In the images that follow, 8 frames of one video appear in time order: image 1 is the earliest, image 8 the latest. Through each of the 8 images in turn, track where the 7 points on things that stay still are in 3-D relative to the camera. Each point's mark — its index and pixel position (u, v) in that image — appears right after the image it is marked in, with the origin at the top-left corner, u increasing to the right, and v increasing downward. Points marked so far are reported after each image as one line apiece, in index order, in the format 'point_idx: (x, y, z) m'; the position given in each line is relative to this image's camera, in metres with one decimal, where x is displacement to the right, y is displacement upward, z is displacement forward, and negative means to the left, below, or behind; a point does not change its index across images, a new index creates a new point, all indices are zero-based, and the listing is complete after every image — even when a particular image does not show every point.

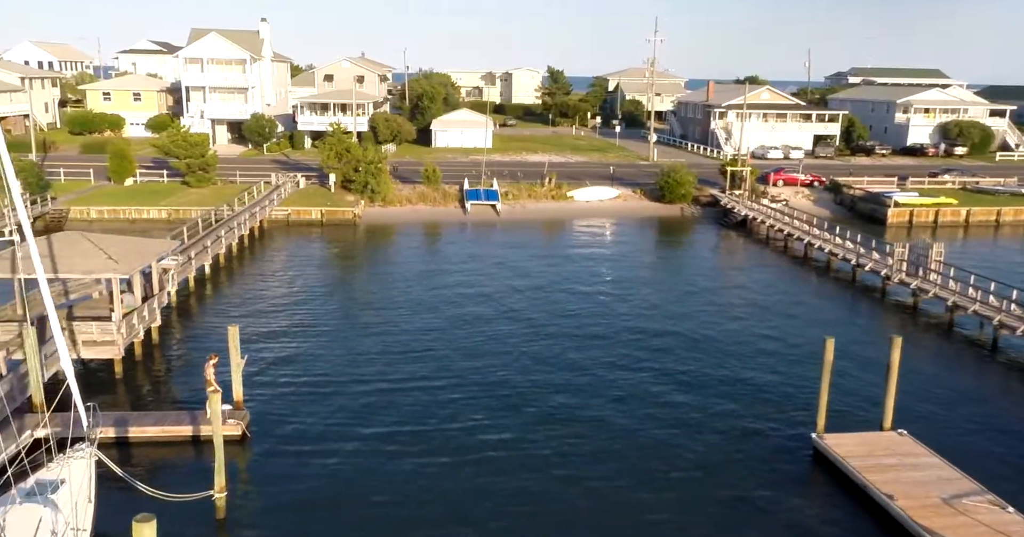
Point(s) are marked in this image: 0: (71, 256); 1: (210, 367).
0: (-10.8, +0.3, +19.5) m
1: (-6.5, -2.1, +16.7) m
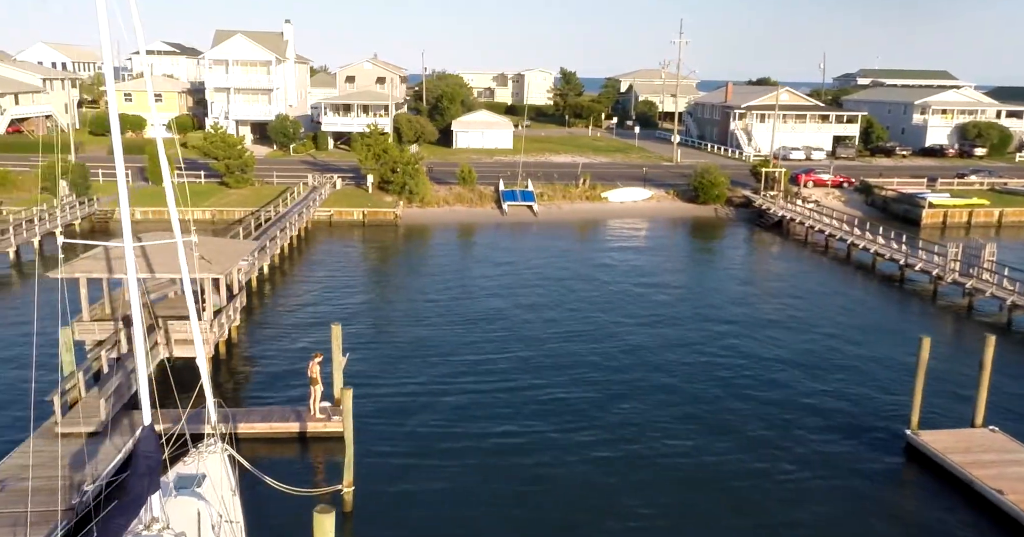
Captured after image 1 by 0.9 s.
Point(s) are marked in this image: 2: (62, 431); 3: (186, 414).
0: (-8.6, +0.3, +19.8) m
1: (-4.3, -2.1, +17.0) m
2: (-9.1, -3.3, +15.9) m
3: (-7.2, -3.2, +17.3) m
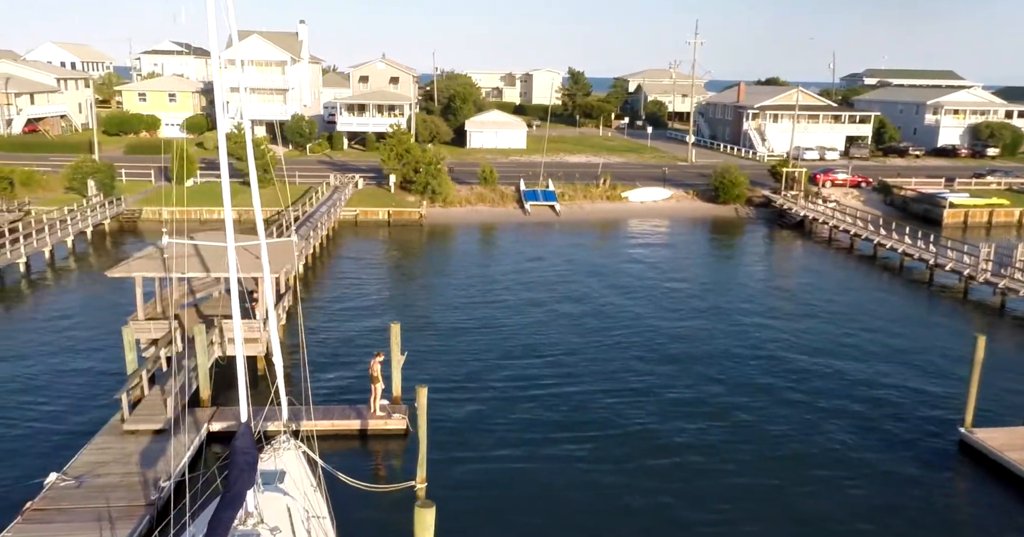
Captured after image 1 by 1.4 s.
0: (-7.4, +0.3, +20.0) m
1: (-3.0, -2.0, +17.2) m
2: (-7.8, -3.3, +16.1) m
3: (-5.9, -3.2, +17.5) m
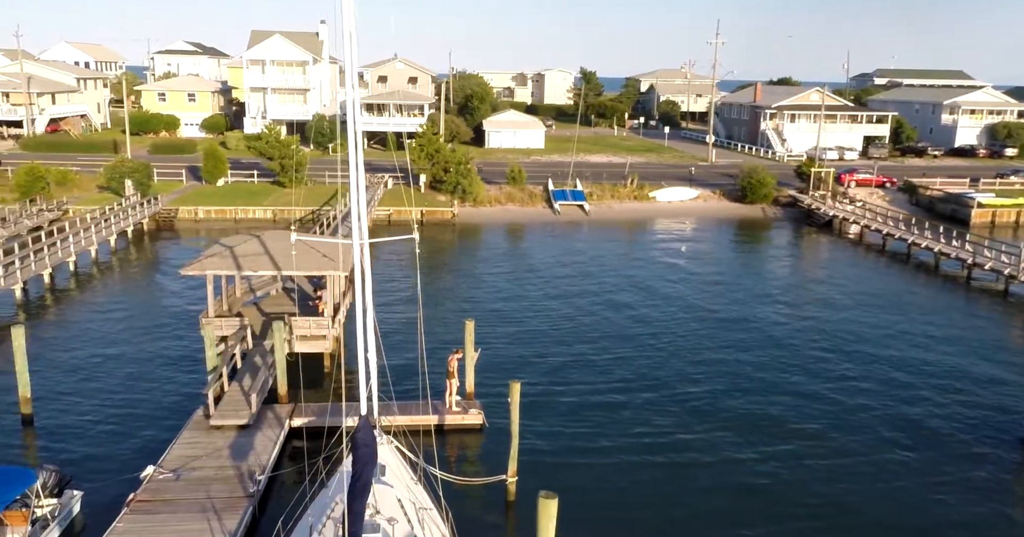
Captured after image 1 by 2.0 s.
0: (-5.7, +0.4, +20.3) m
1: (-1.4, -2.0, +17.5) m
2: (-6.1, -3.2, +16.4) m
3: (-4.2, -3.2, +17.8) m
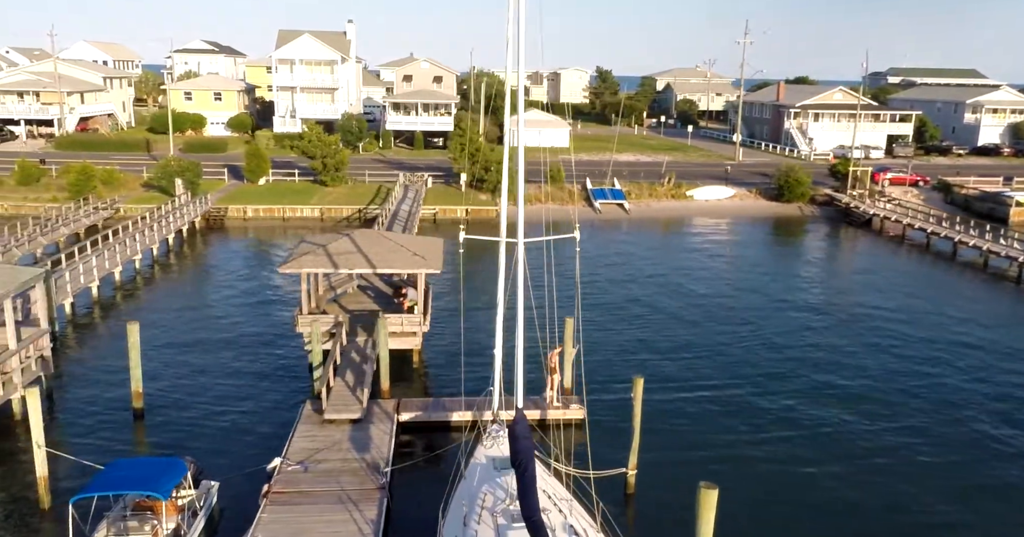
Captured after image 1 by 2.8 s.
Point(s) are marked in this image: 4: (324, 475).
0: (-3.4, +0.4, +20.7) m
1: (+0.9, -2.0, +17.9) m
2: (-3.8, -3.2, +16.8) m
3: (-2.0, -3.1, +18.2) m
4: (-3.5, -3.9, +14.7) m
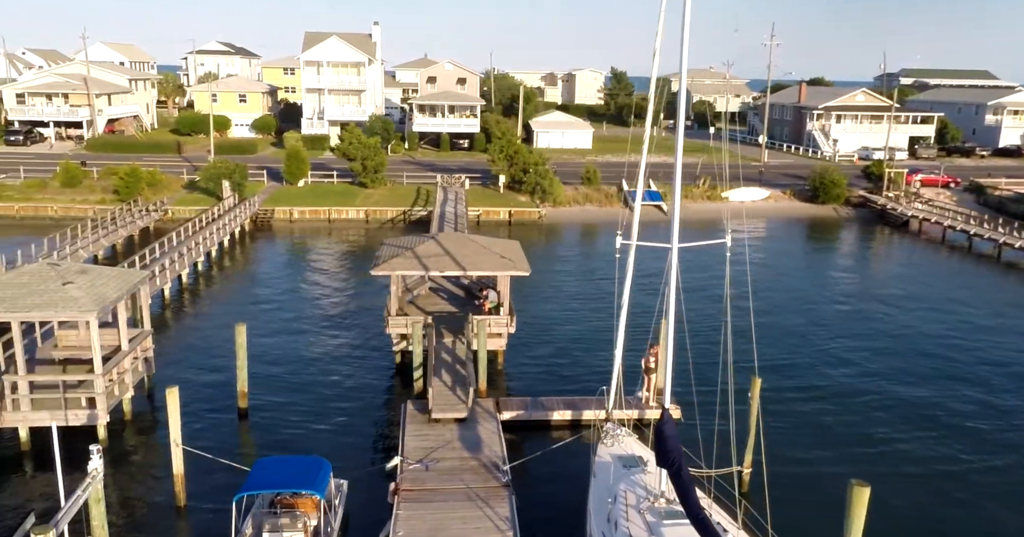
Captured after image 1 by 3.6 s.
0: (-1.1, +0.4, +21.0) m
1: (+3.2, -2.0, +18.2) m
2: (-1.6, -3.2, +17.1) m
3: (+0.3, -3.2, +18.5) m
4: (-1.3, -3.9, +15.1) m
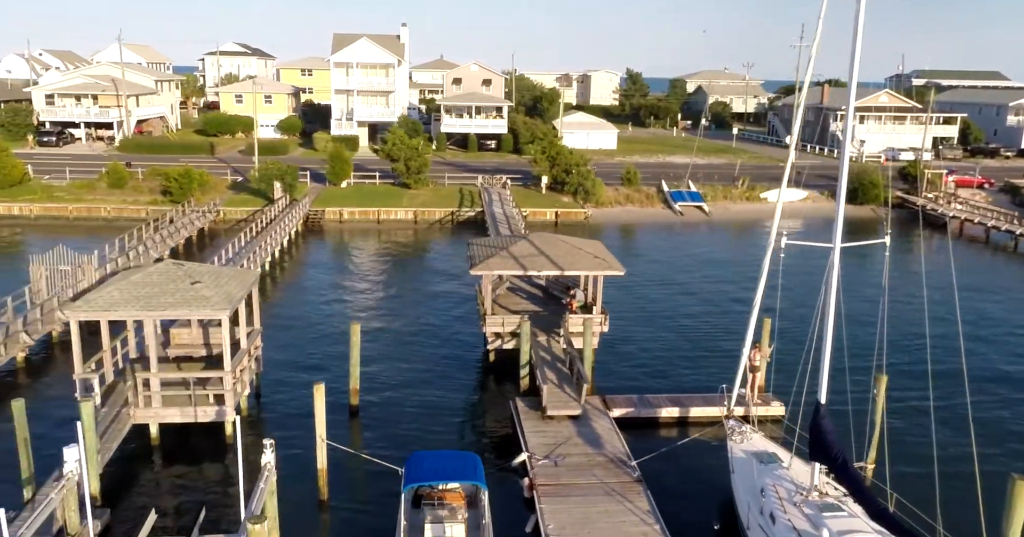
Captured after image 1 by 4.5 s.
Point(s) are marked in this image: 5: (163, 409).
0: (+1.4, +0.4, +21.4) m
1: (+5.7, -2.0, +18.5) m
2: (+0.9, -3.2, +17.4) m
3: (+2.8, -3.2, +18.9) m
4: (+1.3, -3.9, +15.4) m
5: (-7.3, -2.9, +16.4) m
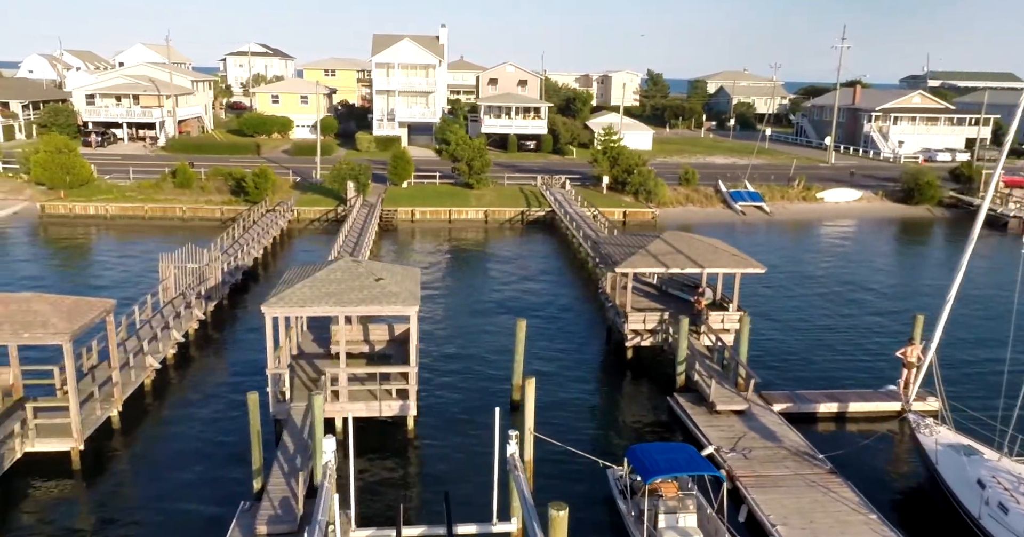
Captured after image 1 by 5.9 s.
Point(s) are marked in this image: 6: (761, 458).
0: (+5.2, +0.4, +21.7) m
1: (+9.5, -2.0, +18.9) m
2: (+4.8, -3.2, +17.7) m
3: (+6.7, -3.1, +19.2) m
4: (+5.1, -3.9, +15.7) m
5: (-3.4, -2.9, +16.7) m
6: (+5.0, -3.8, +15.8) m
